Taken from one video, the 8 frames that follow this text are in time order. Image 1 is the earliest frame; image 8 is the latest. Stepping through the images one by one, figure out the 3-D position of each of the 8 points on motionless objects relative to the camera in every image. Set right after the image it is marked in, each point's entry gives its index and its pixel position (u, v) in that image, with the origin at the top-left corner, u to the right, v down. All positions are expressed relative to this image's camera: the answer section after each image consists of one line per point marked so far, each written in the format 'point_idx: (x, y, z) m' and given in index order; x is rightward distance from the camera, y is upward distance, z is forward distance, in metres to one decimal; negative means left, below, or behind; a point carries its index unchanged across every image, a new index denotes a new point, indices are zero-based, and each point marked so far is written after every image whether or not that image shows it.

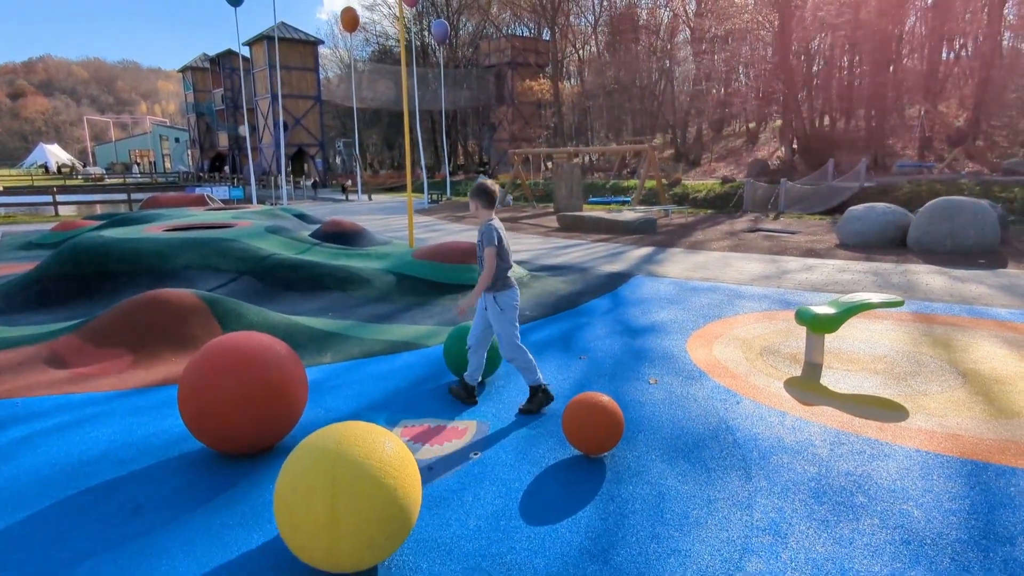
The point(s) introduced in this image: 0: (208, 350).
0: (-1.7, -0.4, +3.6) m
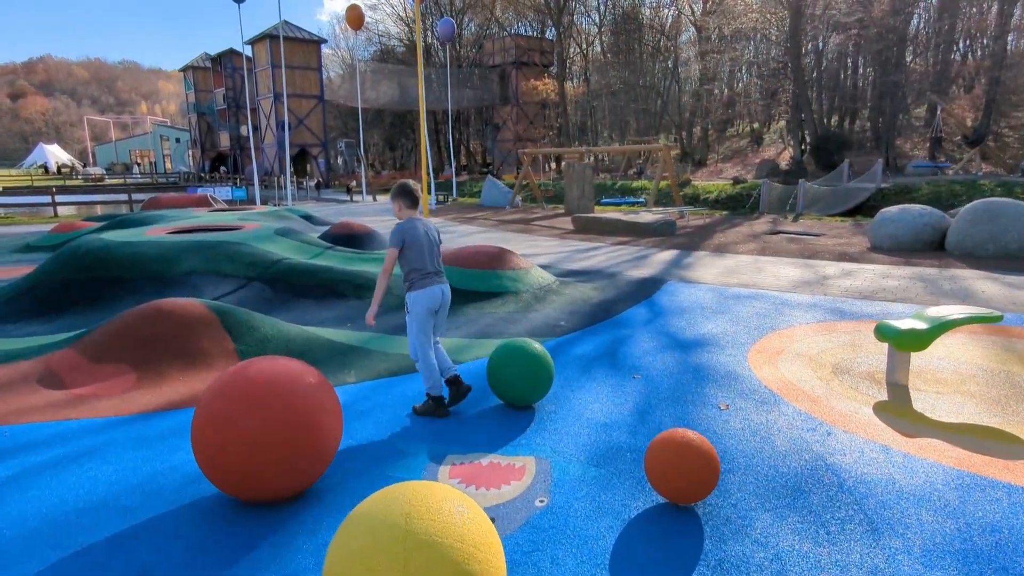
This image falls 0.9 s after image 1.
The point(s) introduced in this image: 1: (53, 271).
0: (-1.4, -0.4, +3.1) m
1: (-5.5, +0.2, +7.5) m
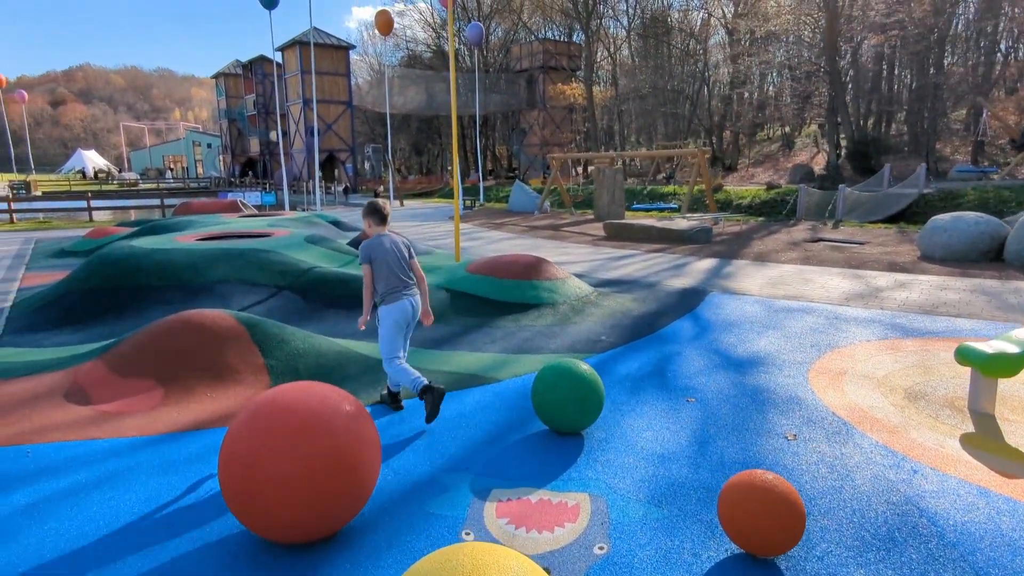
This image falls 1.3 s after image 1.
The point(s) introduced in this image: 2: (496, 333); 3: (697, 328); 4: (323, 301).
0: (-1.1, -0.5, +2.8) m
1: (-5.1, +0.1, +7.4) m
2: (-0.2, -0.5, +6.3) m
3: (+1.9, -0.4, +6.6) m
4: (-2.2, -0.2, +7.2) m
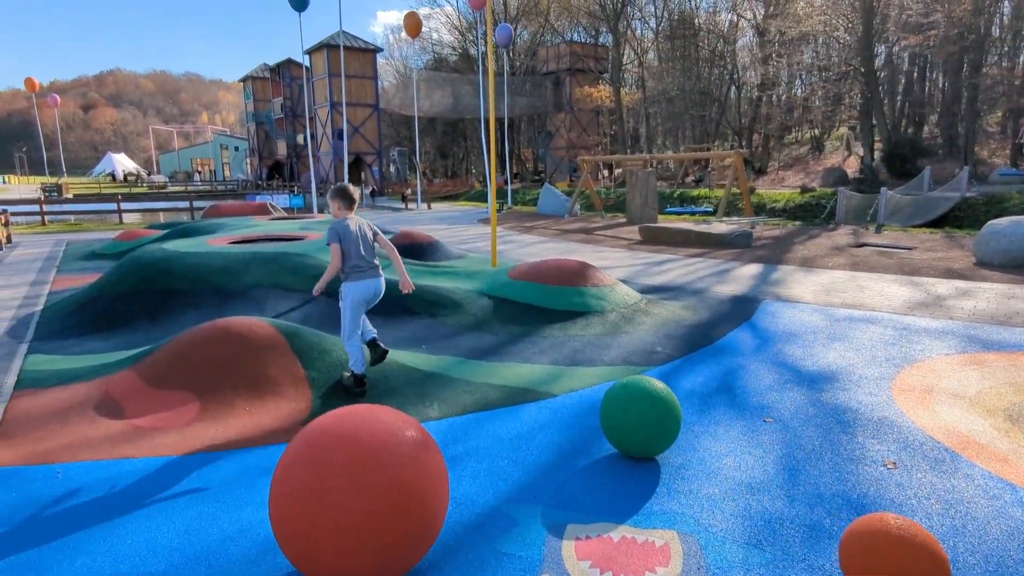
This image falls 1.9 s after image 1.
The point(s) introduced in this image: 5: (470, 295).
0: (-0.8, -0.6, +2.5) m
1: (-4.6, +0.1, +7.2) m
2: (+0.3, -0.5, +6.0) m
3: (+2.4, -0.5, +6.2) m
4: (-1.7, -0.2, +6.9) m
5: (-0.5, -0.1, +7.1) m
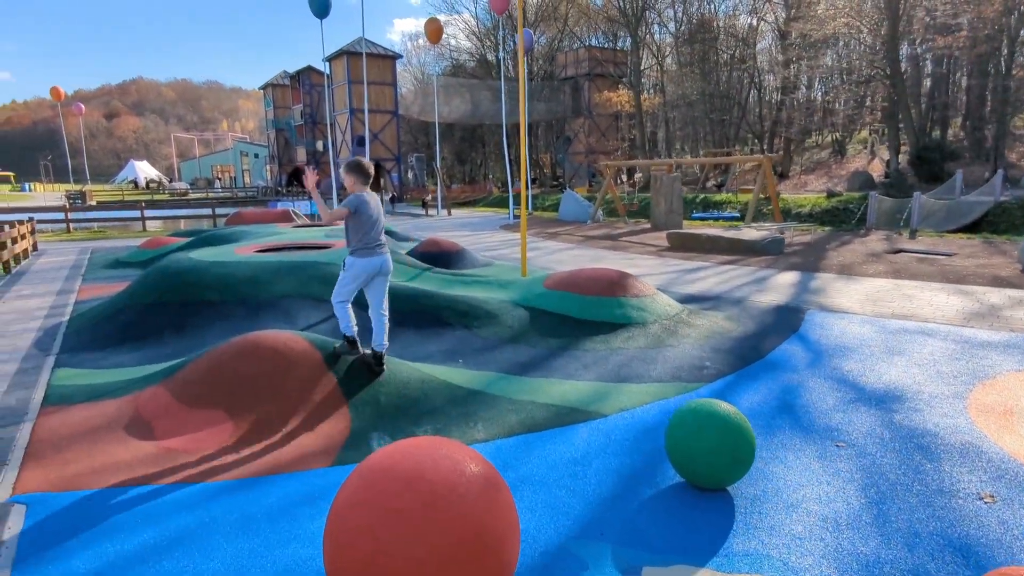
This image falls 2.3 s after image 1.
0: (-0.5, -0.6, +2.2) m
1: (-4.2, -0.1, +7.1) m
2: (+0.7, -0.6, +5.7) m
3: (+2.8, -0.6, +5.8) m
4: (-1.3, -0.3, +6.7) m
5: (-0.1, -0.2, +6.9) m
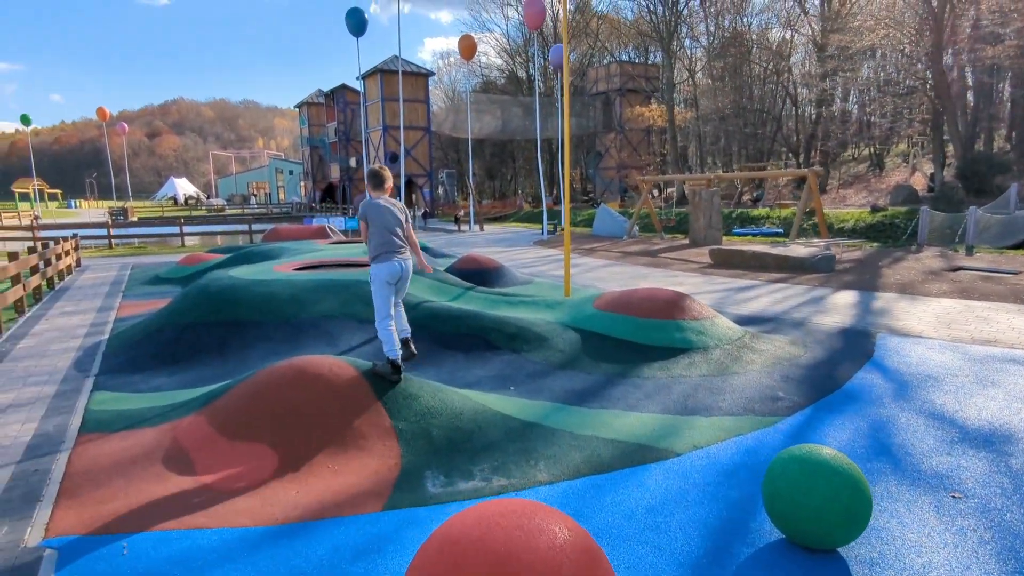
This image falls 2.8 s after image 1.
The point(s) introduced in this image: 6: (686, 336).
0: (-0.2, -0.8, +1.9) m
1: (-3.7, -0.3, +6.9) m
2: (+1.1, -0.8, +5.3) m
3: (+3.2, -0.8, +5.4) m
4: (-0.8, -0.5, +6.4) m
5: (+0.4, -0.4, +6.5) m
6: (+1.7, -0.5, +6.1) m
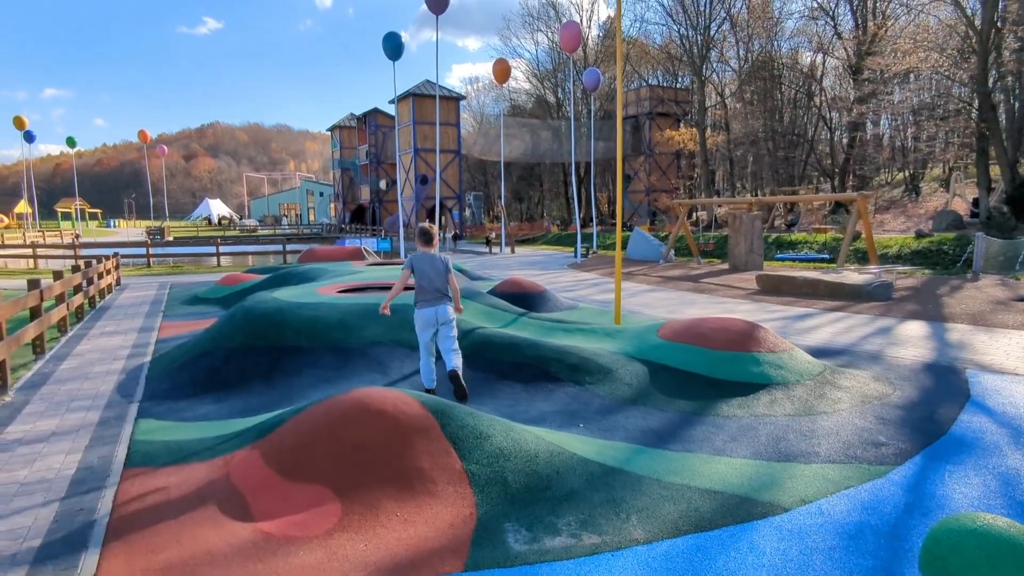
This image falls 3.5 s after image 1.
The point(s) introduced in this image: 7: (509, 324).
0: (+0.2, -0.9, +1.5) m
1: (-3.0, -0.5, +6.7) m
2: (+1.7, -1.1, +4.9) m
3: (+3.8, -1.1, +4.8) m
4: (-0.2, -0.8, +6.1) m
5: (+1.0, -0.7, +6.1) m
6: (+2.3, -0.8, +5.7) m
7: (0.0, -0.4, +7.1) m
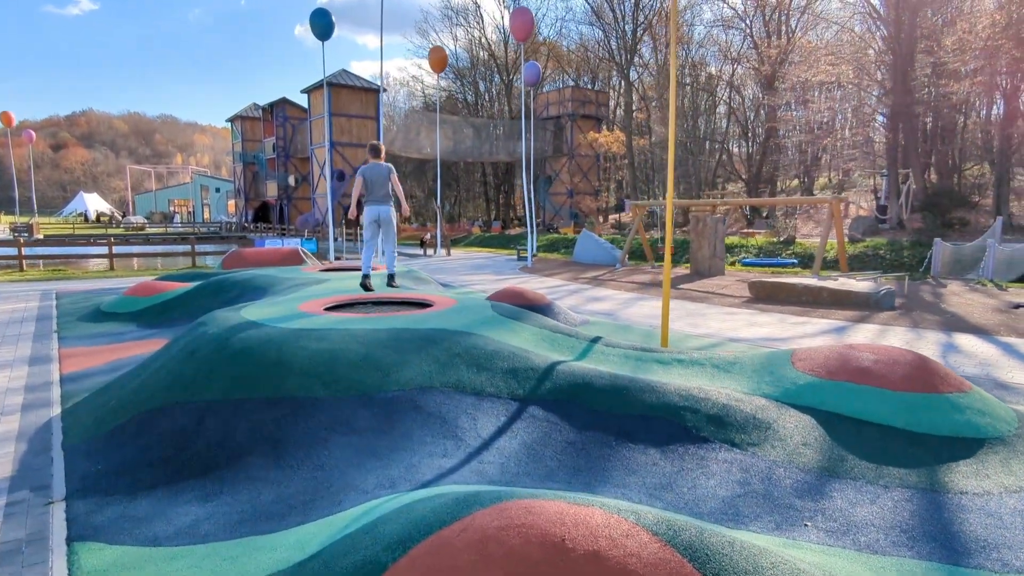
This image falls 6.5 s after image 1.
0: (+1.7, -1.0, -0.1) m
1: (-2.3, -0.7, +4.5) m
2: (+2.7, -1.2, +3.4) m
3: (+4.8, -1.2, +3.7) m
4: (+0.6, -1.0, +4.3) m
5: (+1.8, -0.8, +4.5) m
6: (+3.2, -0.9, +4.3) m
7: (+0.6, -0.6, +5.4) m
